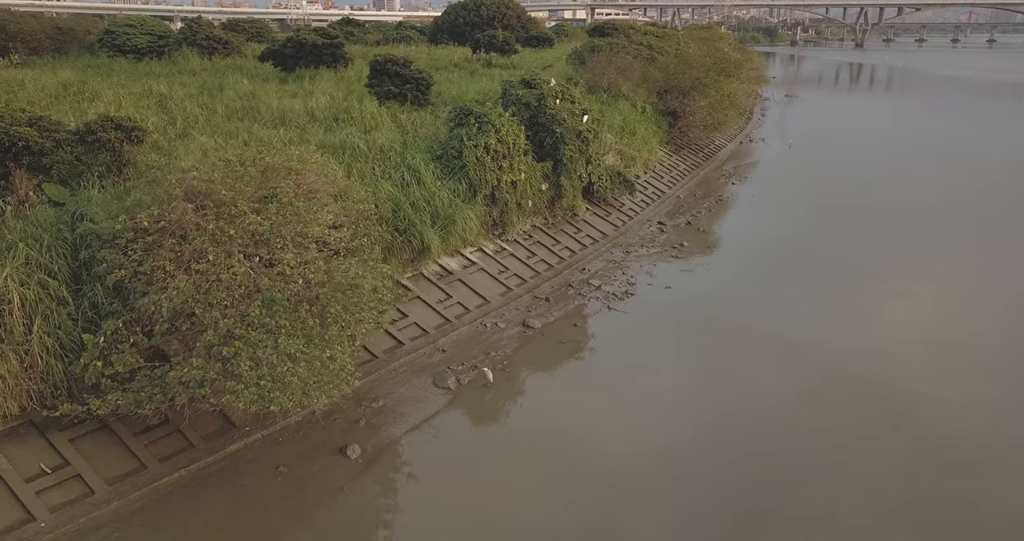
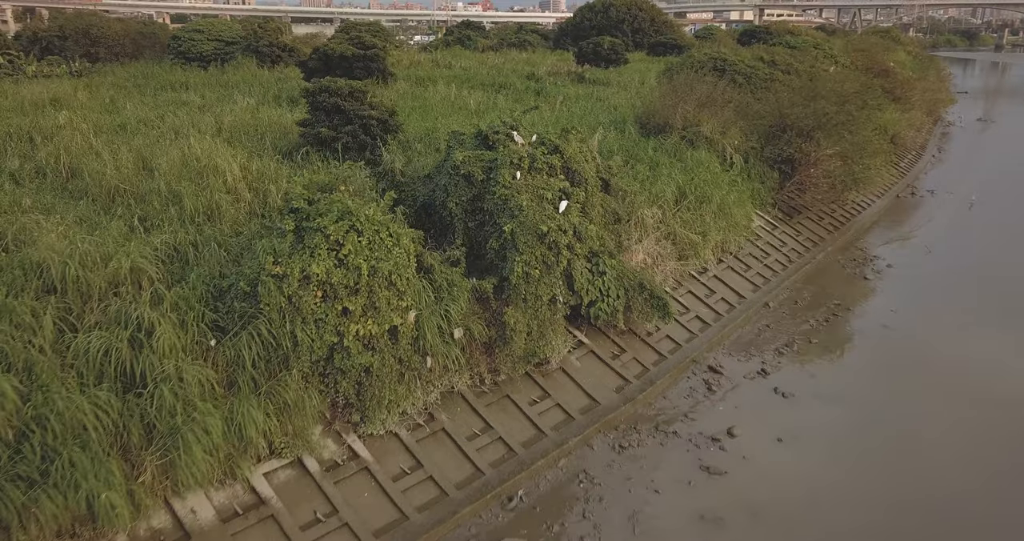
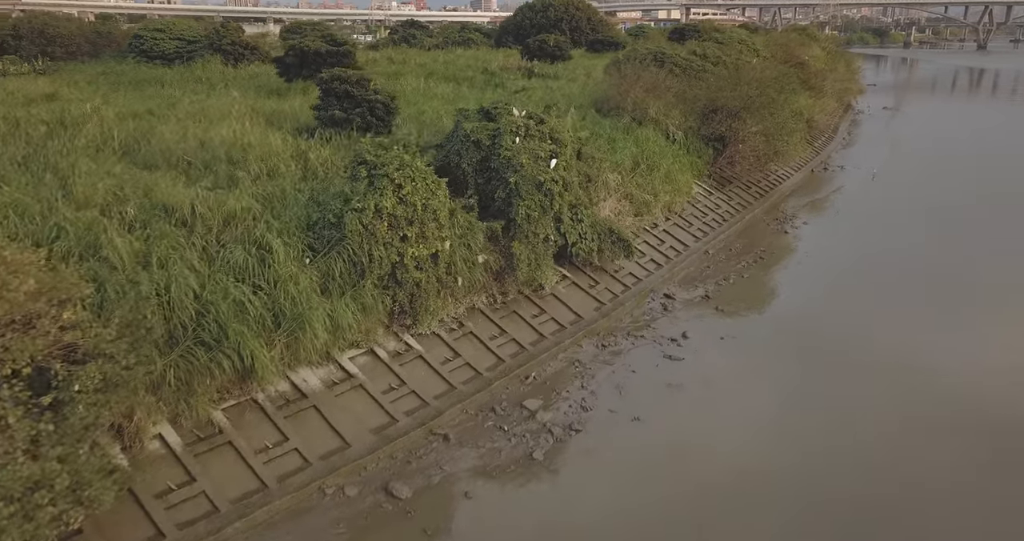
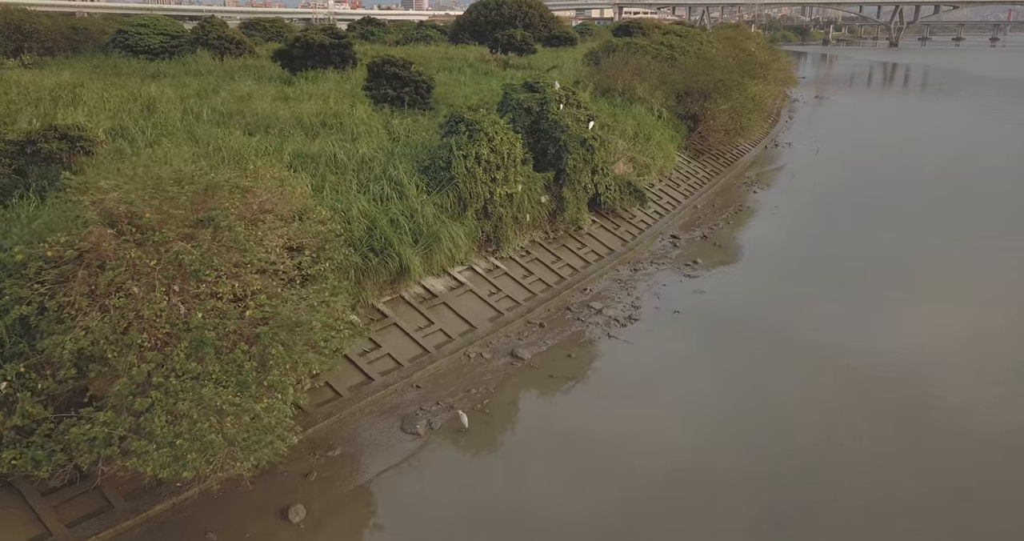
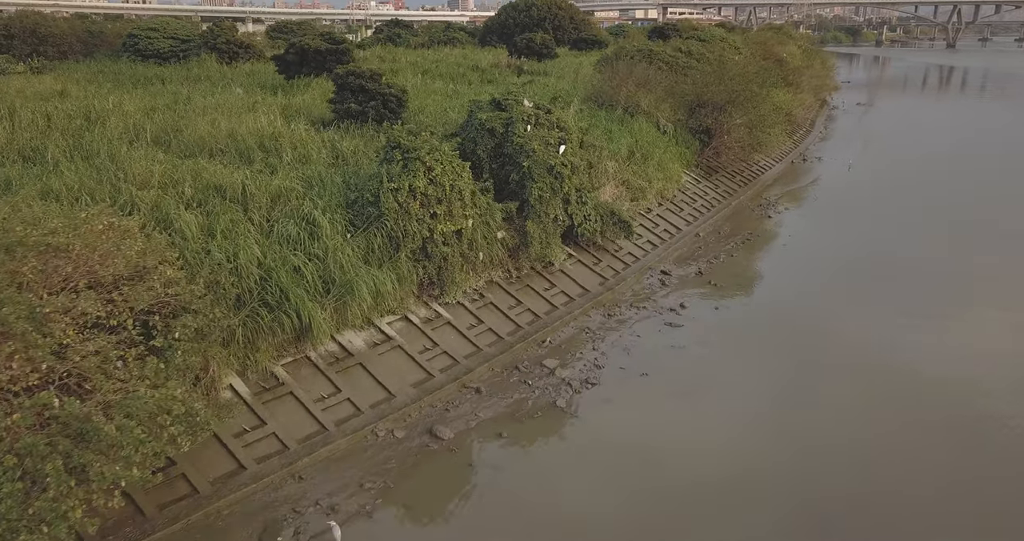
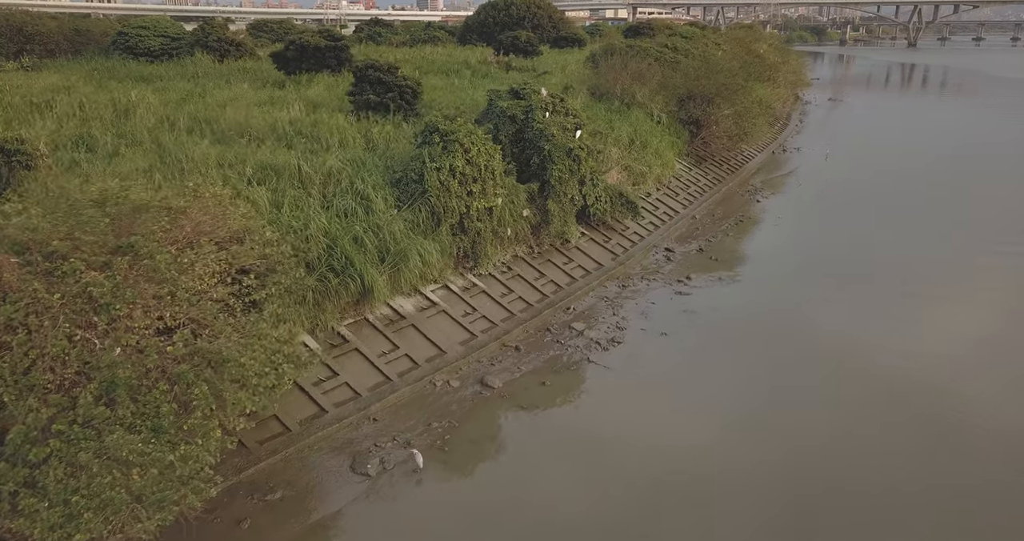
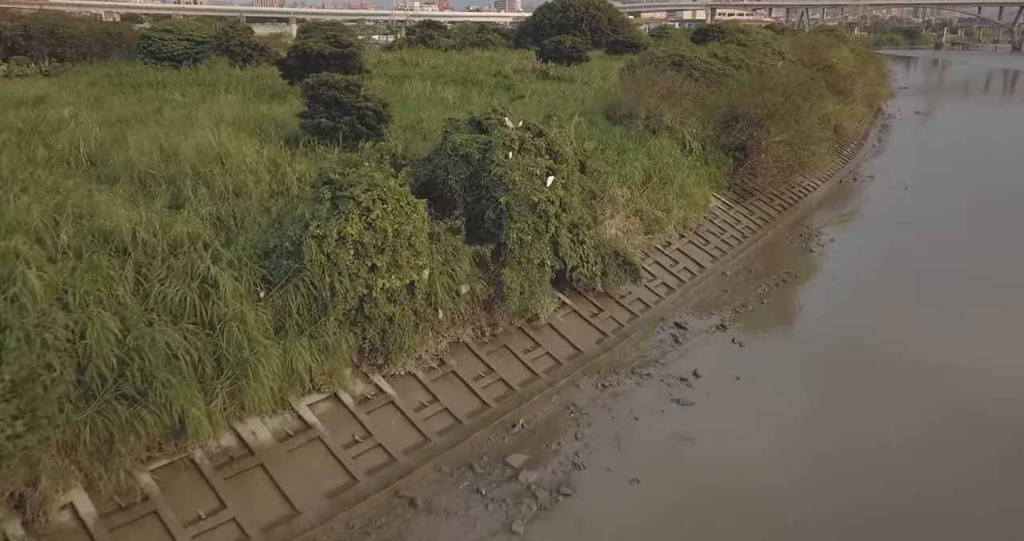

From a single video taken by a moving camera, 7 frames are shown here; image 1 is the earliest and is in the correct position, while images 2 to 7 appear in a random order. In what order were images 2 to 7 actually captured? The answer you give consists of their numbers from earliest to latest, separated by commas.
4, 6, 5, 3, 7, 2
